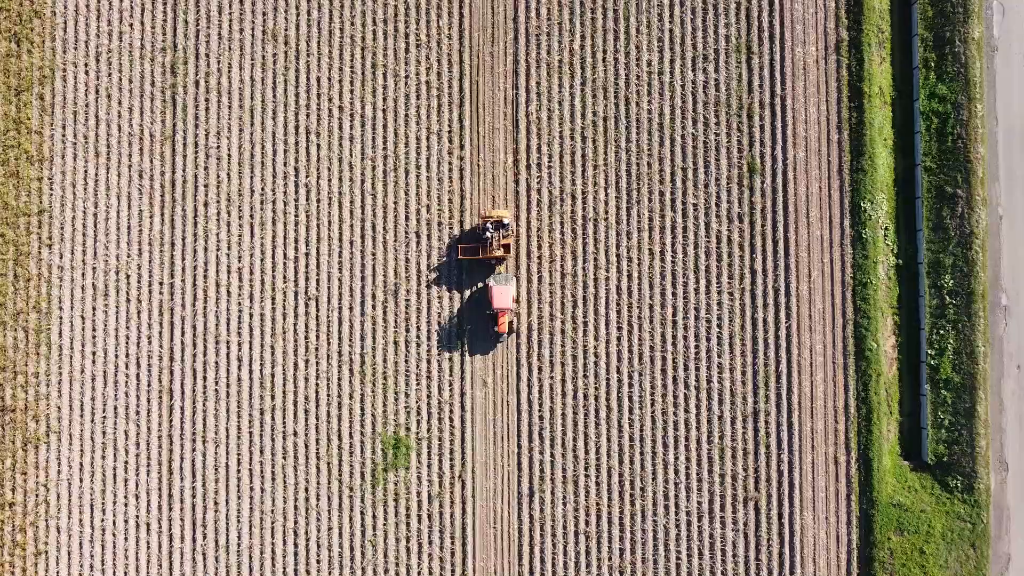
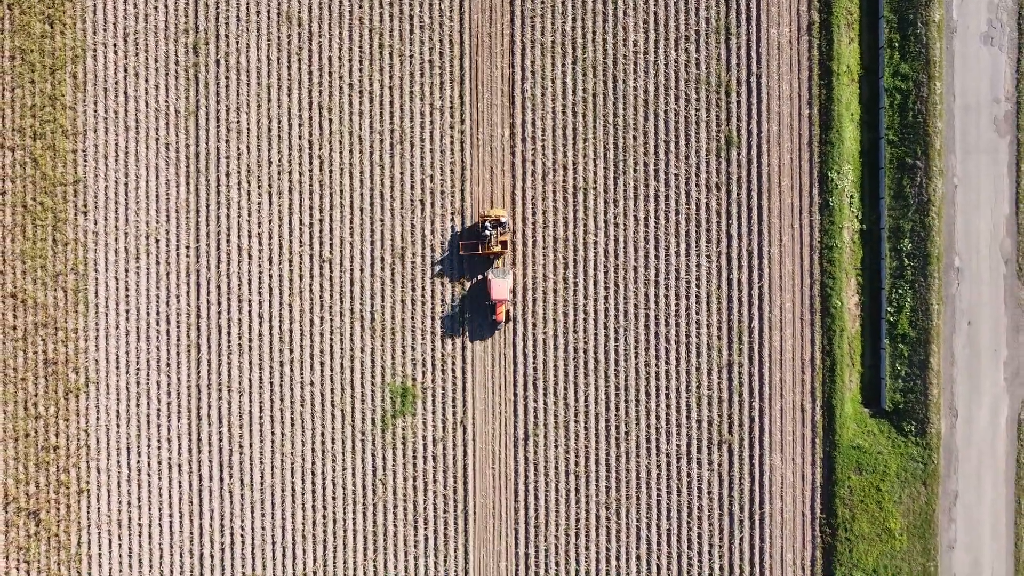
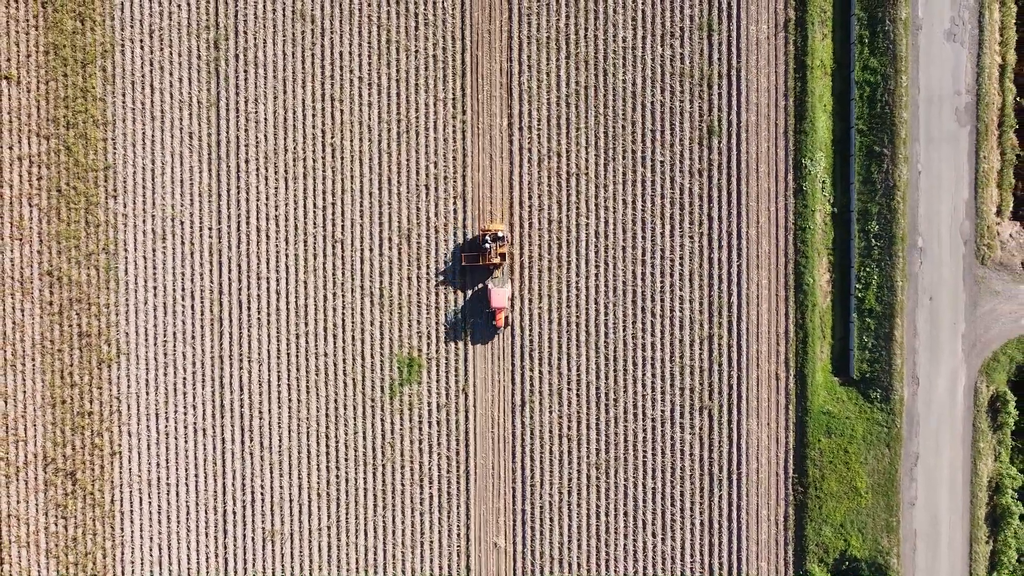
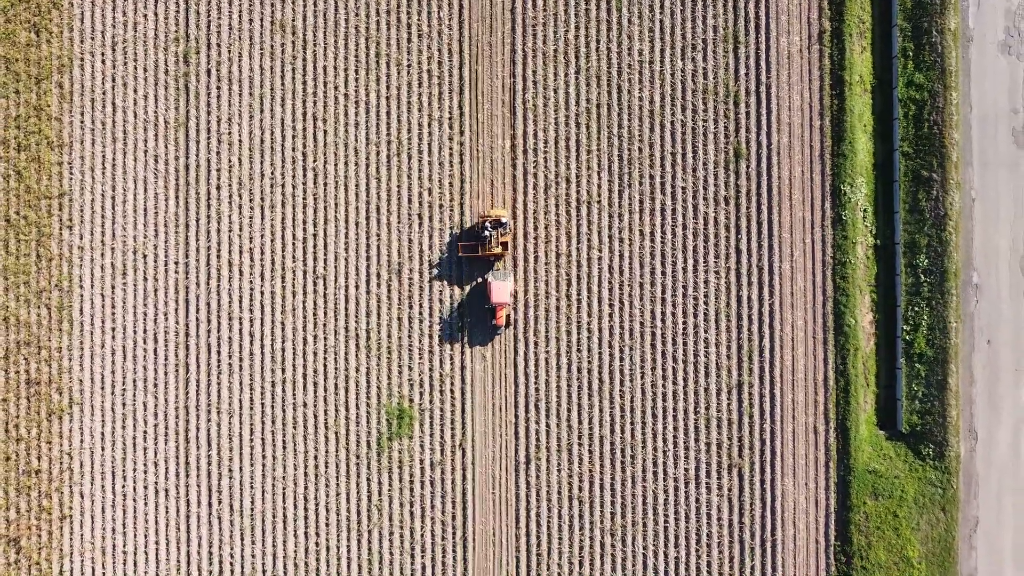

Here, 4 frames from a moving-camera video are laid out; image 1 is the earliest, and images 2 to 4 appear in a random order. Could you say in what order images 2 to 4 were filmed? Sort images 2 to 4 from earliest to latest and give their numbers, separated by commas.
4, 2, 3
